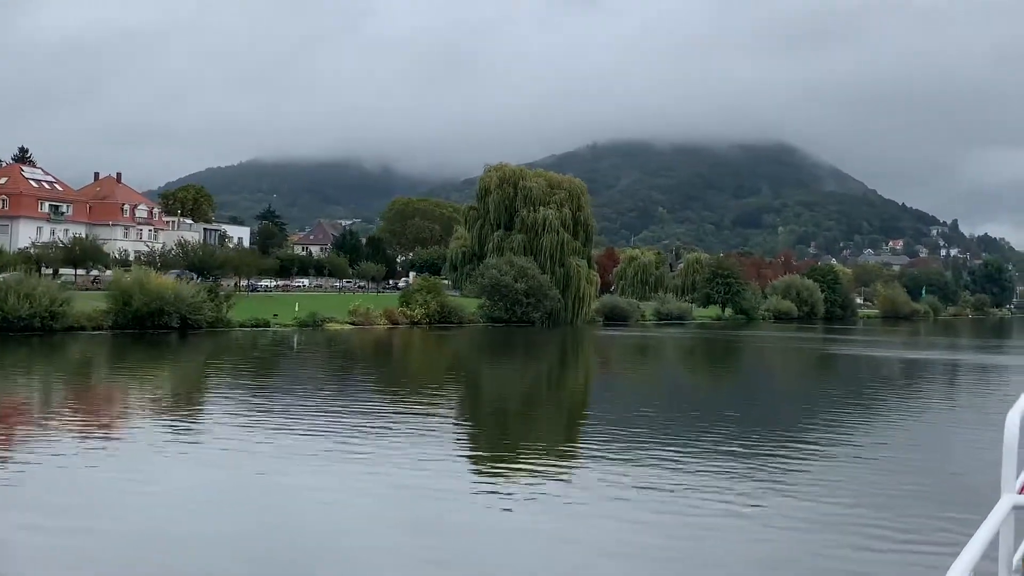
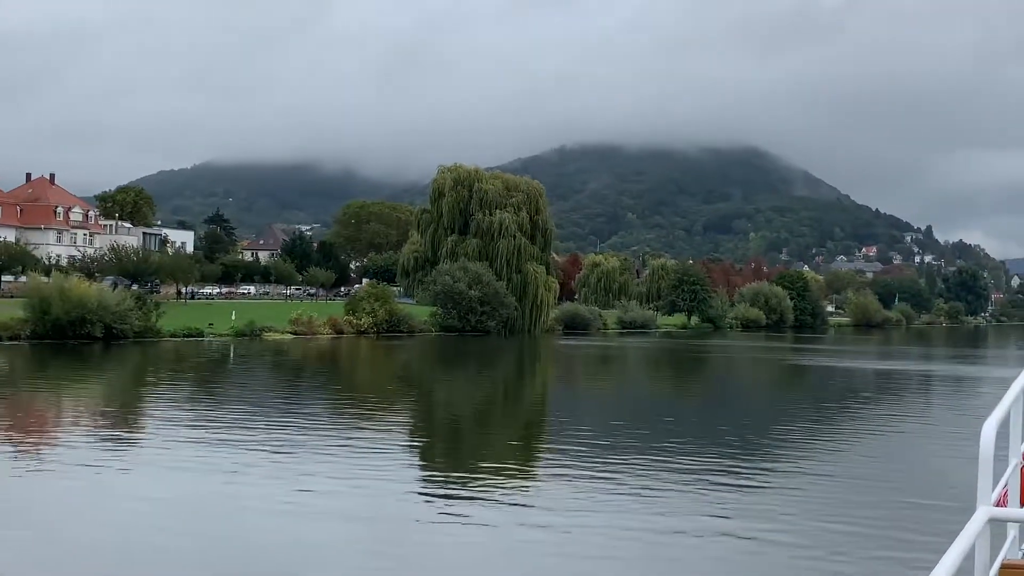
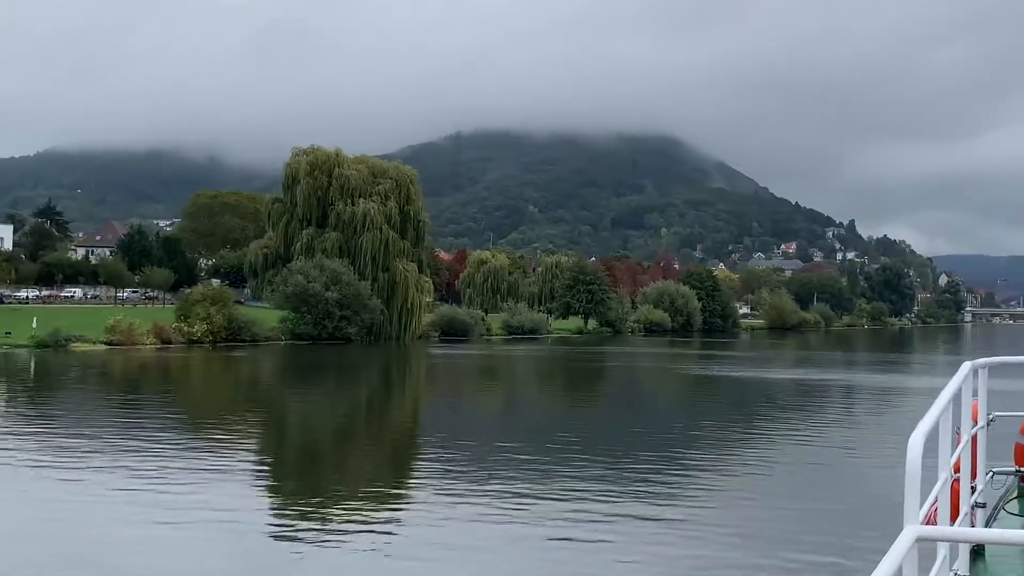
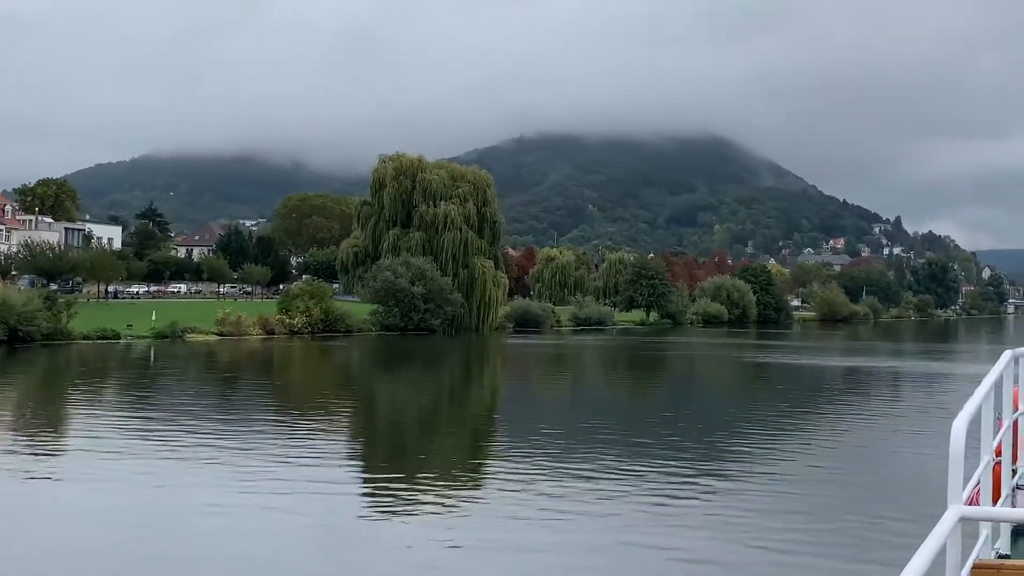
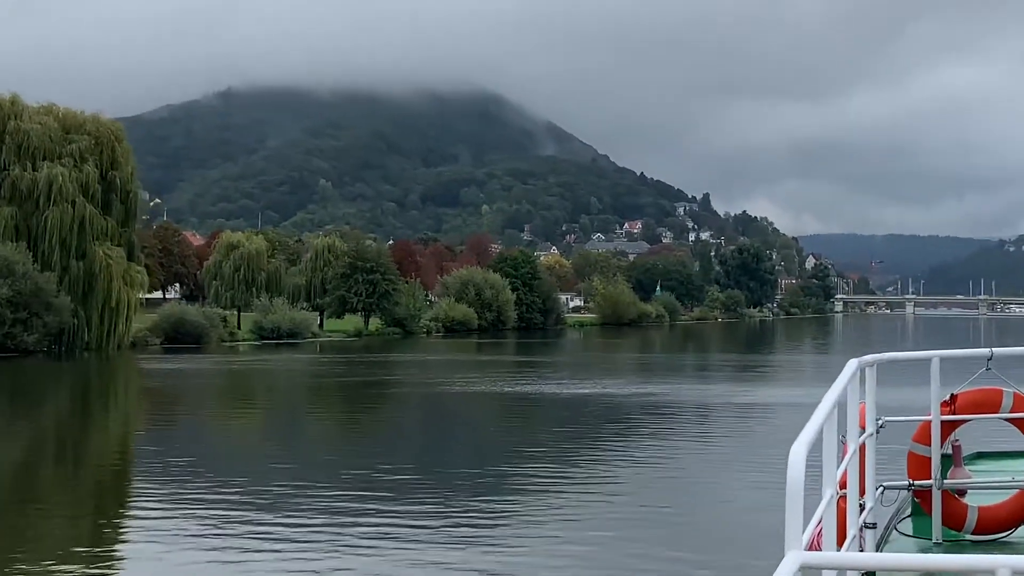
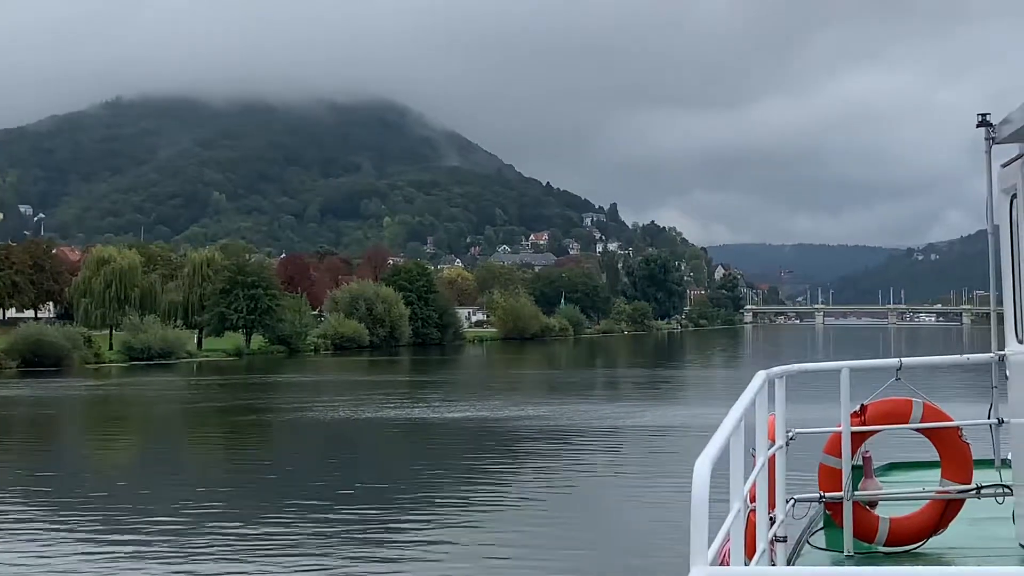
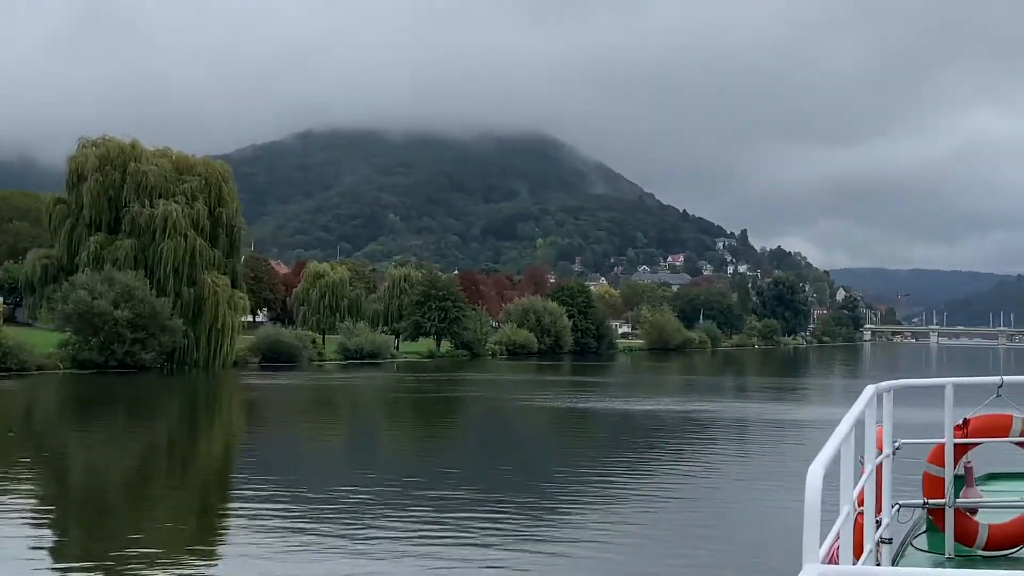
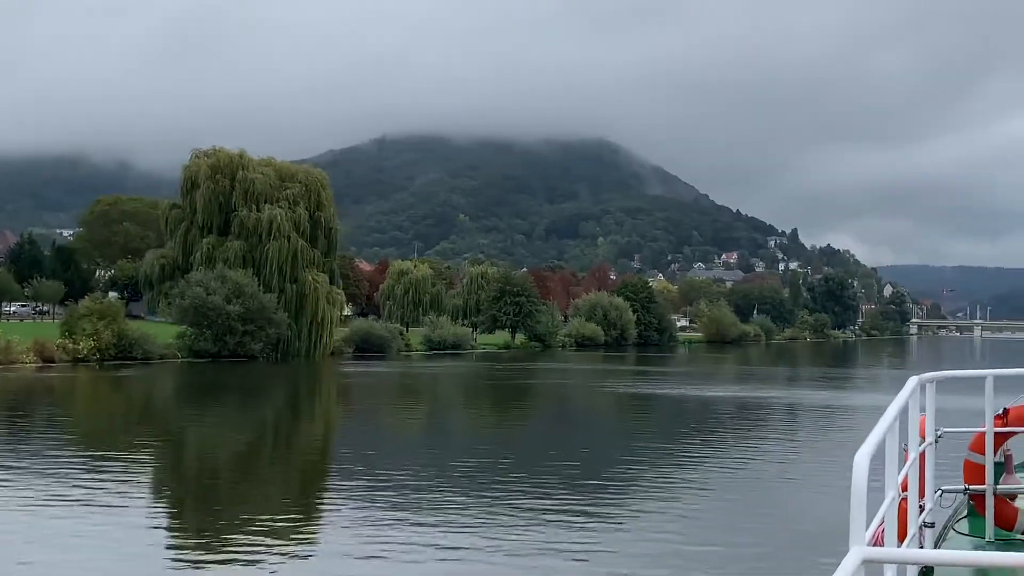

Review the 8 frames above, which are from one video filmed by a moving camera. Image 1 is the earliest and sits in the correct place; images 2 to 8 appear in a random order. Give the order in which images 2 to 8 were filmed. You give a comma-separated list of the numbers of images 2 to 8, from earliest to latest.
2, 4, 3, 8, 7, 5, 6
